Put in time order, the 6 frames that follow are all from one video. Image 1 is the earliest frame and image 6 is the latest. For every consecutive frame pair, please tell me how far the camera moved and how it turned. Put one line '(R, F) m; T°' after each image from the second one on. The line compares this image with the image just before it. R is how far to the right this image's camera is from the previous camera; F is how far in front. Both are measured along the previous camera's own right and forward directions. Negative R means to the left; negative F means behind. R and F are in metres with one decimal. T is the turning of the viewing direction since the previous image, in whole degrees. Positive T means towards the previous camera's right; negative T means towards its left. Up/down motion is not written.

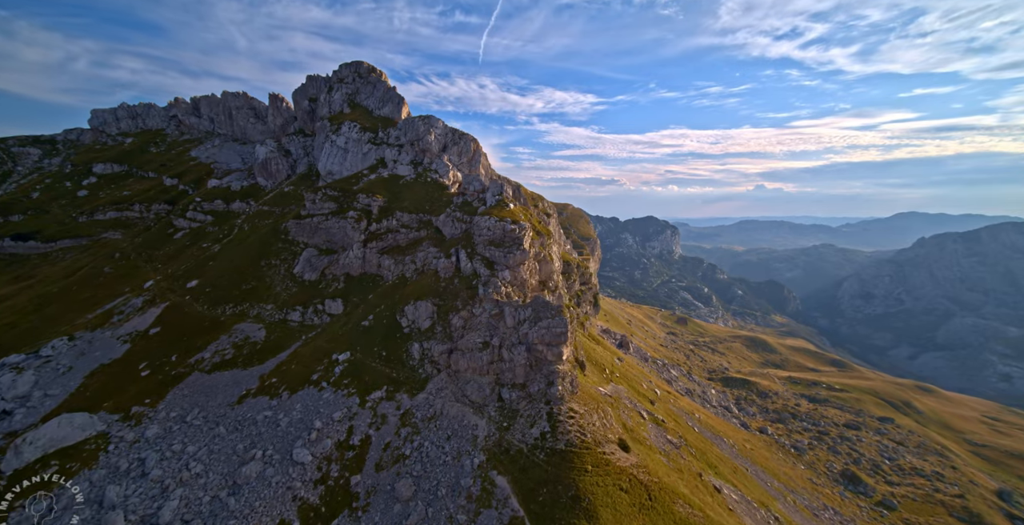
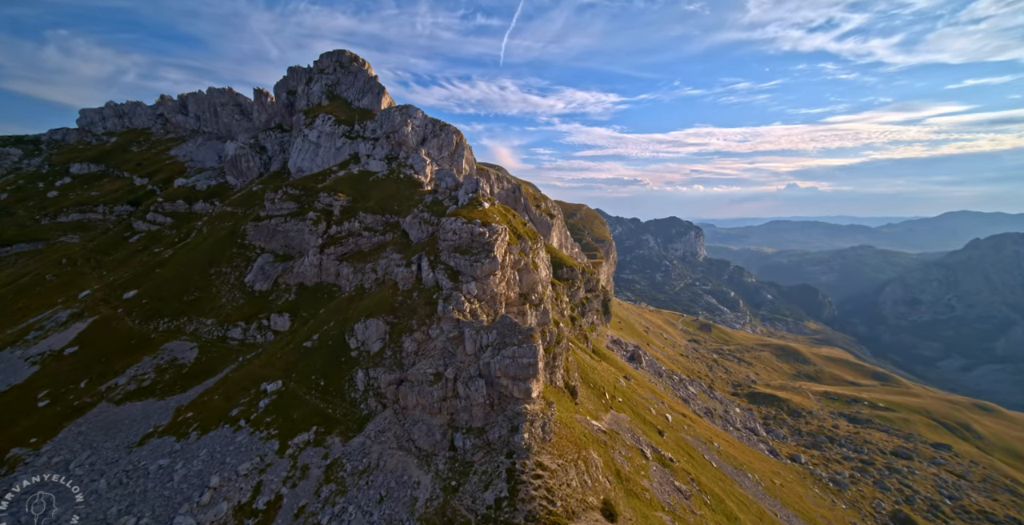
(+8.3, +14.1) m; -3°
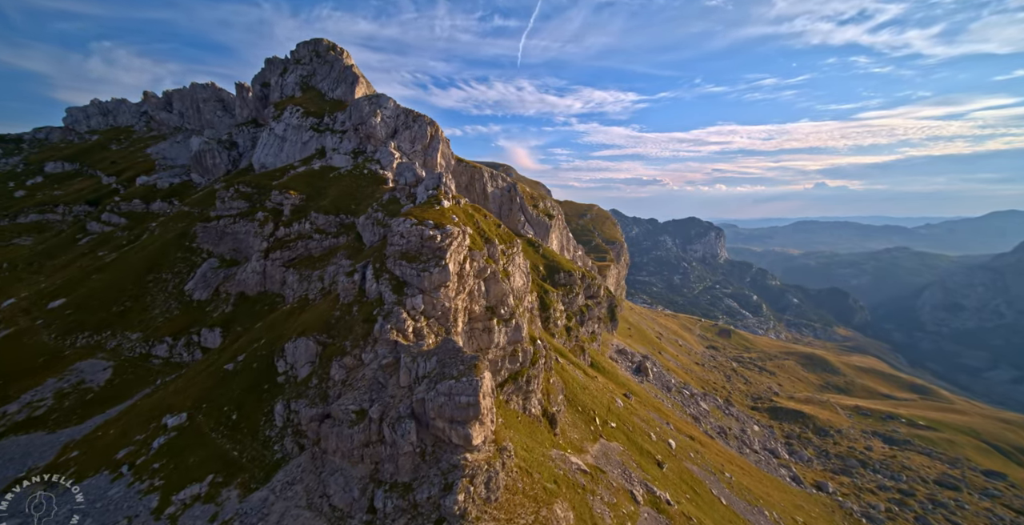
(+8.1, +11.8) m; -3°
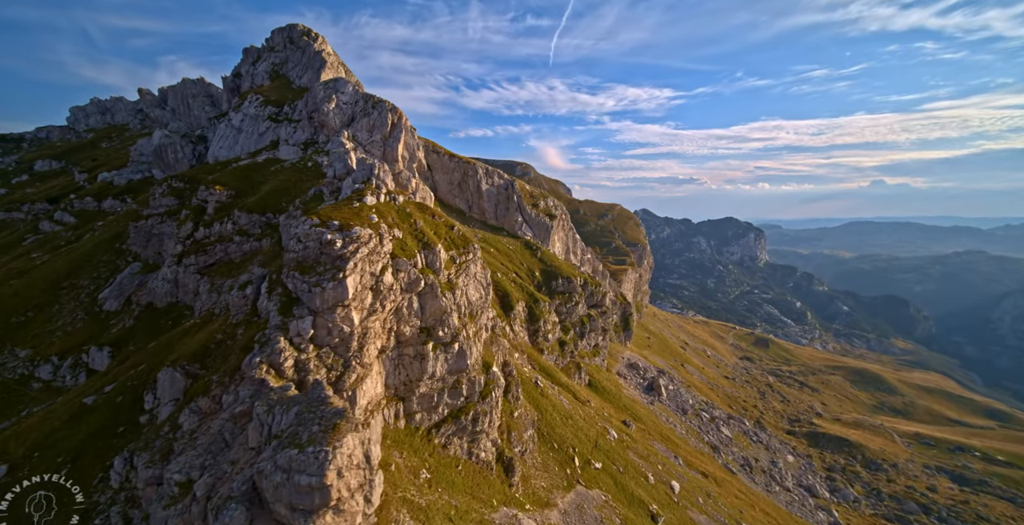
(+11.4, +14.1) m; -5°
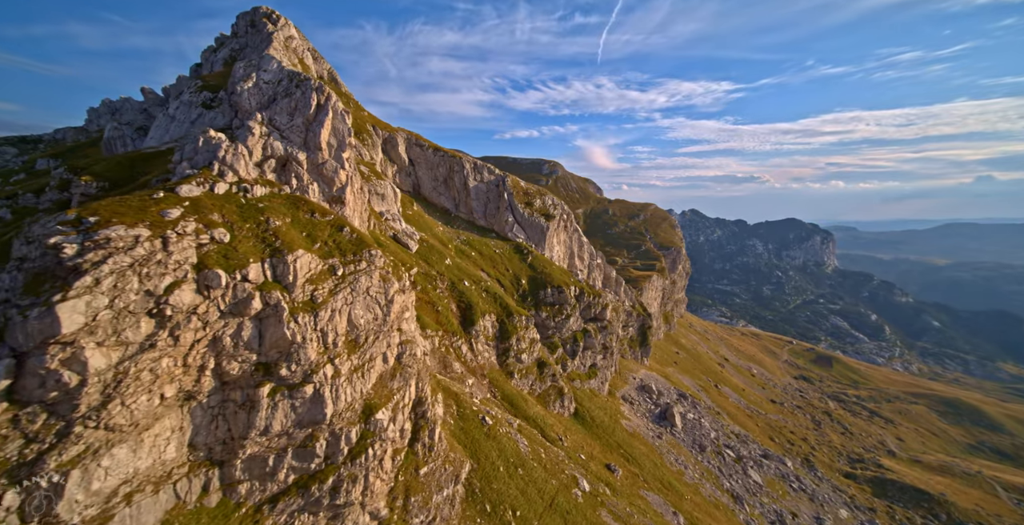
(+16.3, +17.2) m; -7°
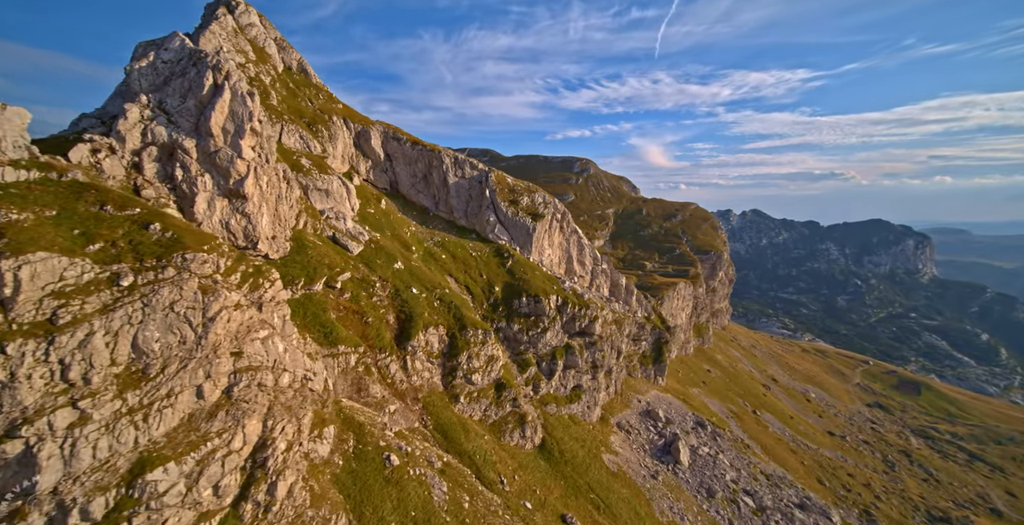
(+18.1, +15.7) m; -8°
